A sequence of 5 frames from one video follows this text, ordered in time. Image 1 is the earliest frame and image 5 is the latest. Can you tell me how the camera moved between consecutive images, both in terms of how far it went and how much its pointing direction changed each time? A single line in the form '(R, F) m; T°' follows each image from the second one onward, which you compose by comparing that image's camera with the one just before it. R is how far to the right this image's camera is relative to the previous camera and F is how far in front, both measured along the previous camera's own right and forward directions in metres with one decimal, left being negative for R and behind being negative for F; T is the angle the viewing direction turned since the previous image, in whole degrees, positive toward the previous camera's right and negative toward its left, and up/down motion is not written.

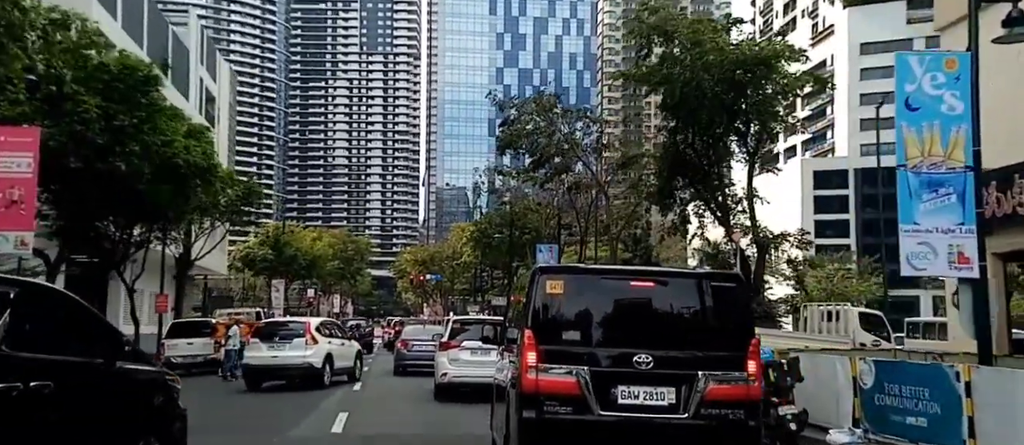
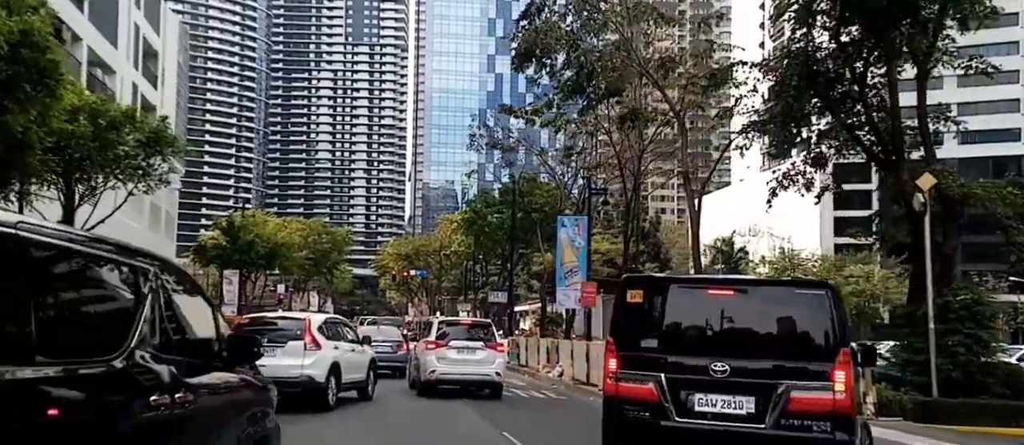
(-0.7, +10.4) m; +1°
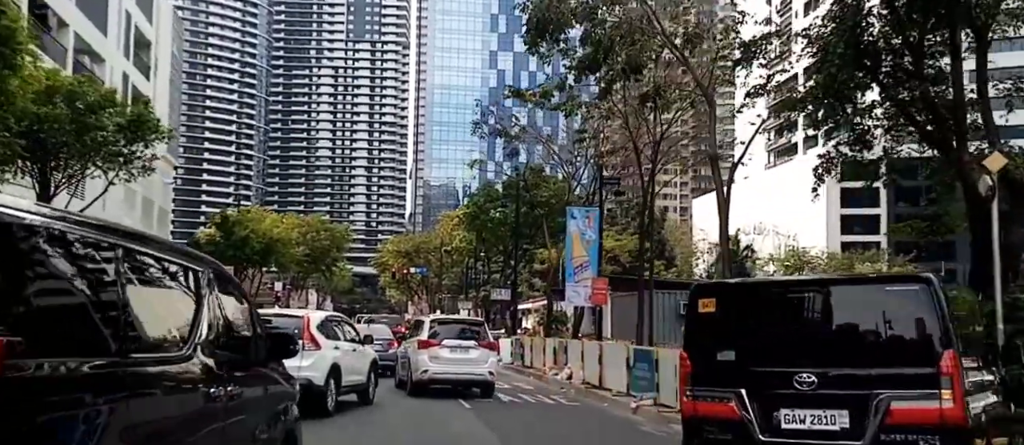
(-0.2, +1.8) m; 0°
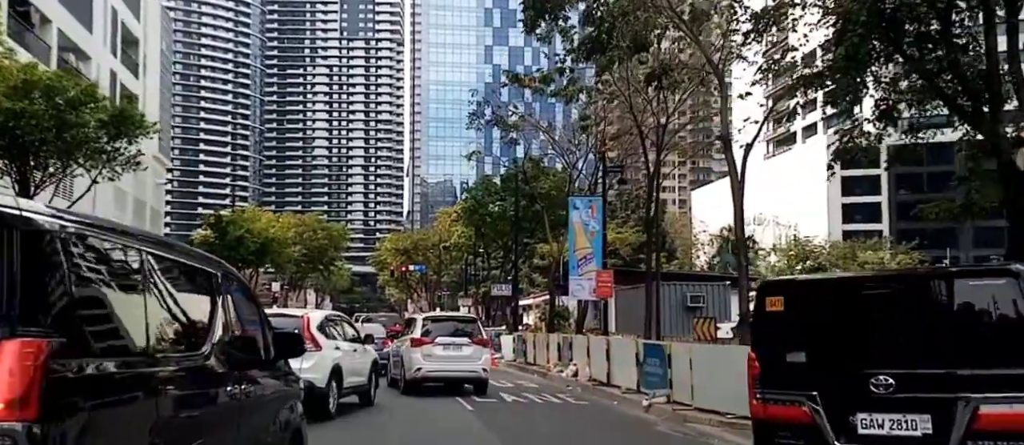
(-0.1, +1.0) m; 0°
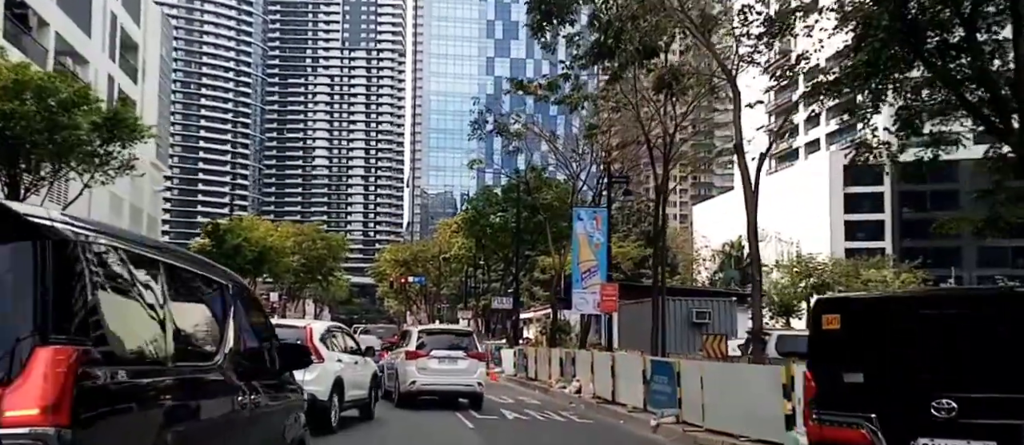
(-0.1, +0.7) m; 0°
